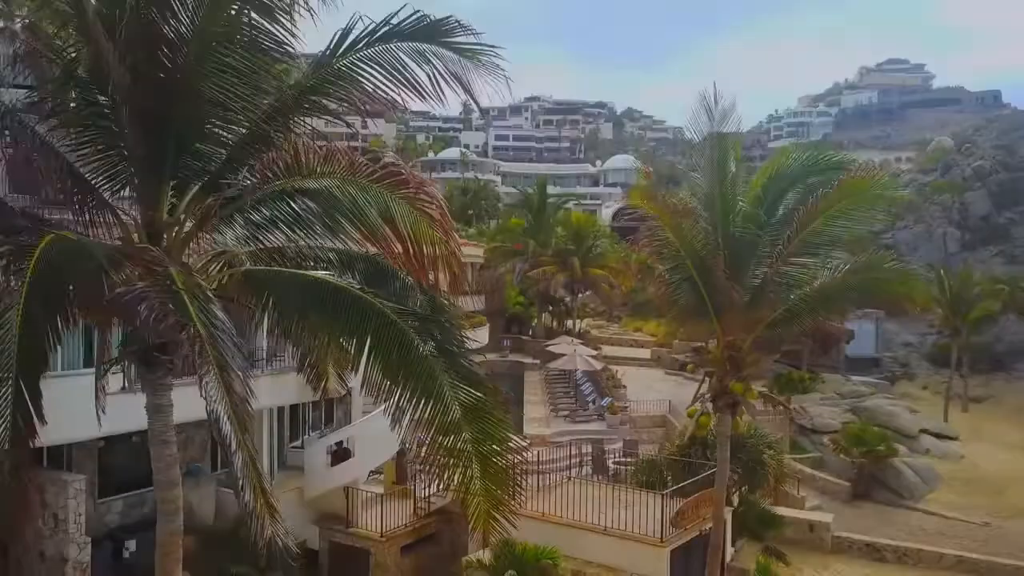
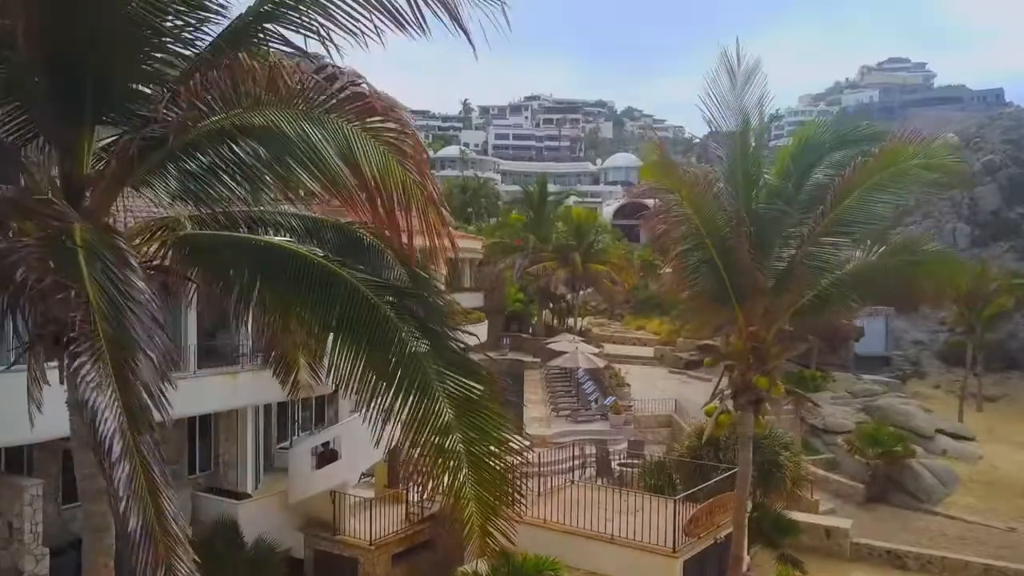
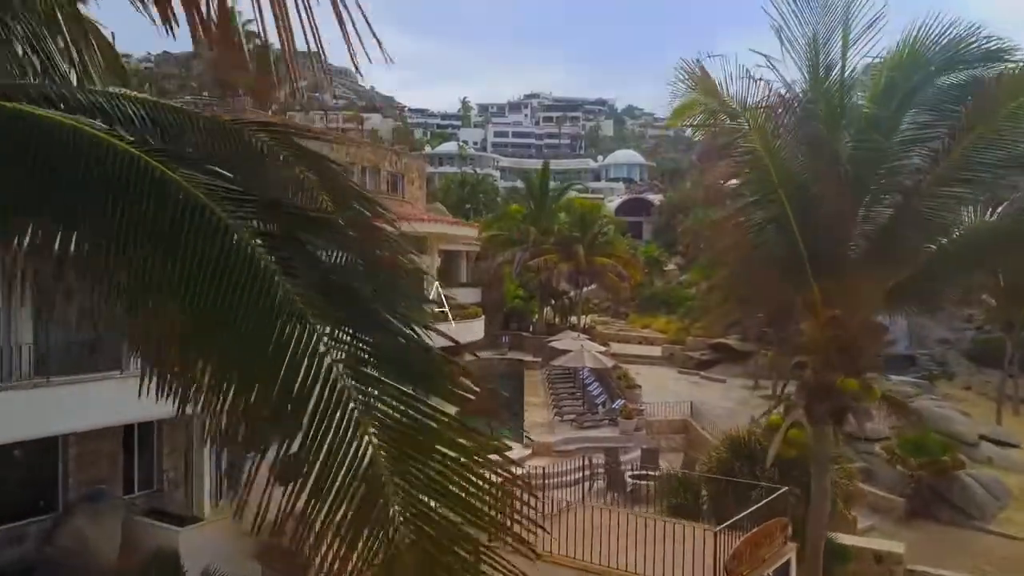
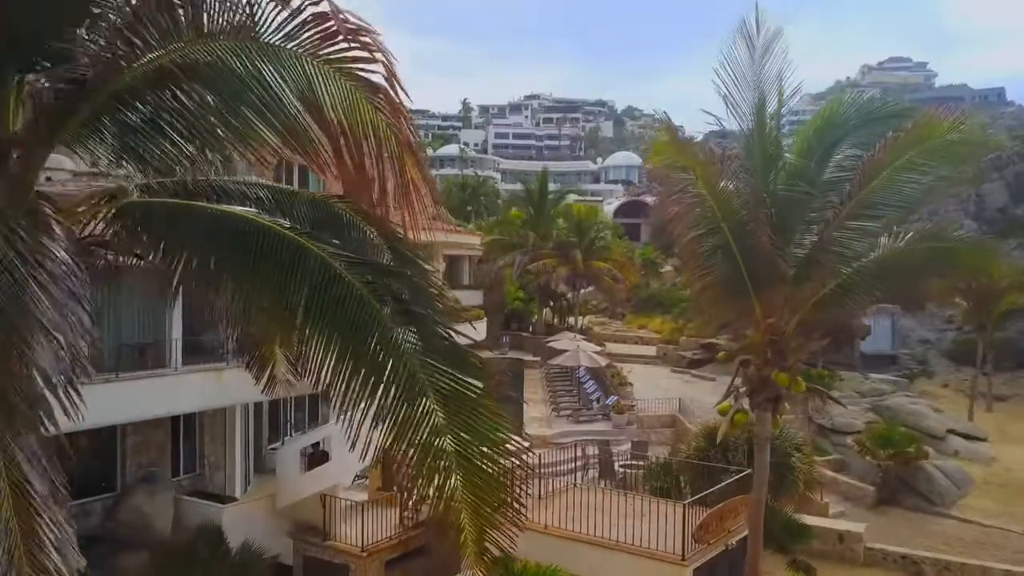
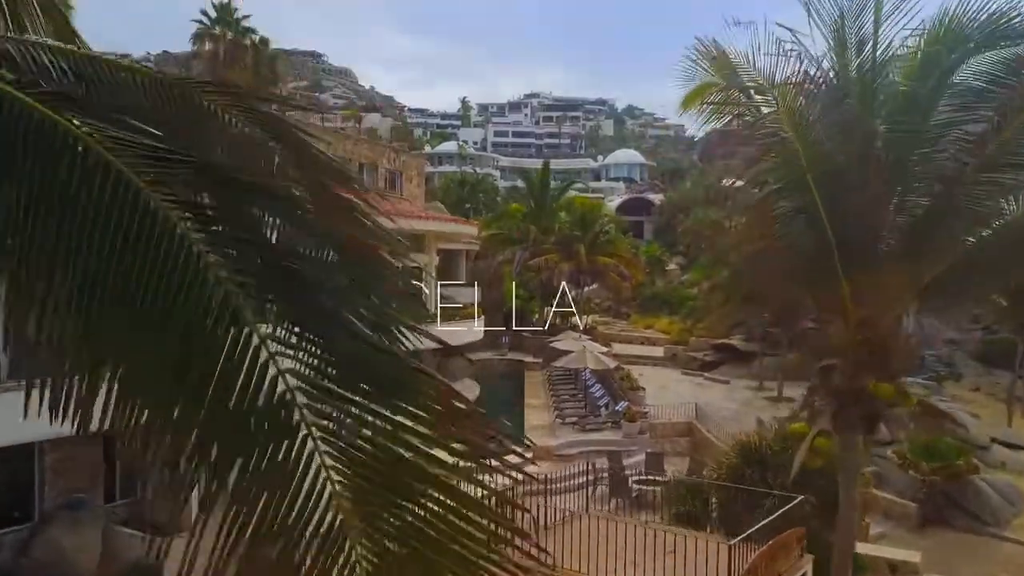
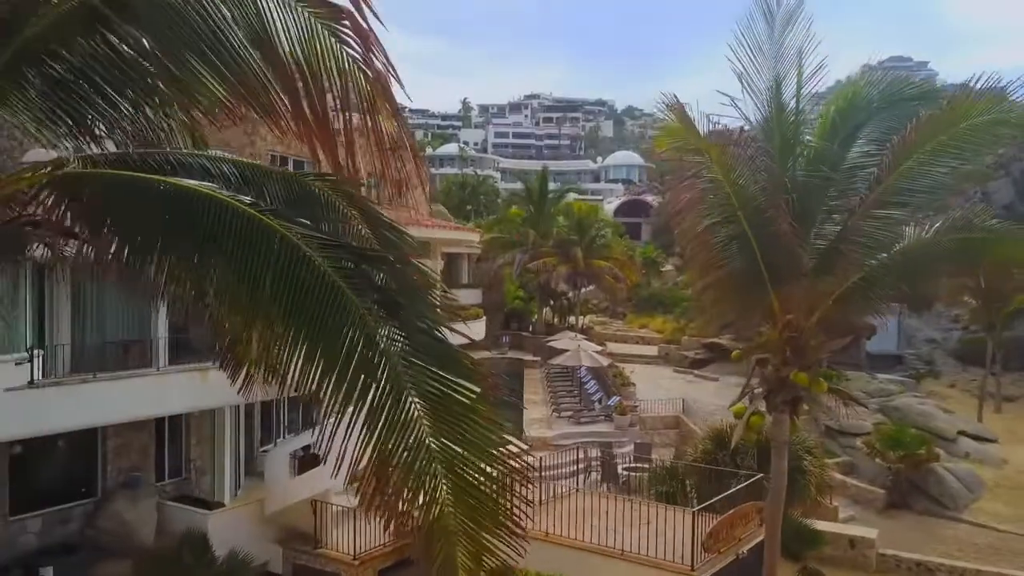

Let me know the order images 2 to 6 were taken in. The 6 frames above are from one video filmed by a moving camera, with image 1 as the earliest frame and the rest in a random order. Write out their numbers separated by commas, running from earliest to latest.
2, 4, 6, 3, 5
